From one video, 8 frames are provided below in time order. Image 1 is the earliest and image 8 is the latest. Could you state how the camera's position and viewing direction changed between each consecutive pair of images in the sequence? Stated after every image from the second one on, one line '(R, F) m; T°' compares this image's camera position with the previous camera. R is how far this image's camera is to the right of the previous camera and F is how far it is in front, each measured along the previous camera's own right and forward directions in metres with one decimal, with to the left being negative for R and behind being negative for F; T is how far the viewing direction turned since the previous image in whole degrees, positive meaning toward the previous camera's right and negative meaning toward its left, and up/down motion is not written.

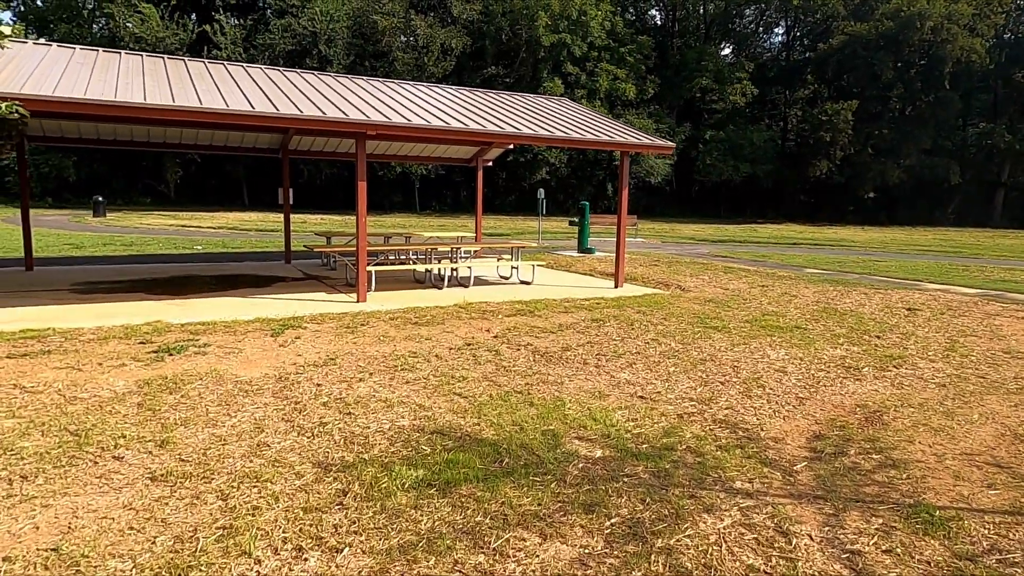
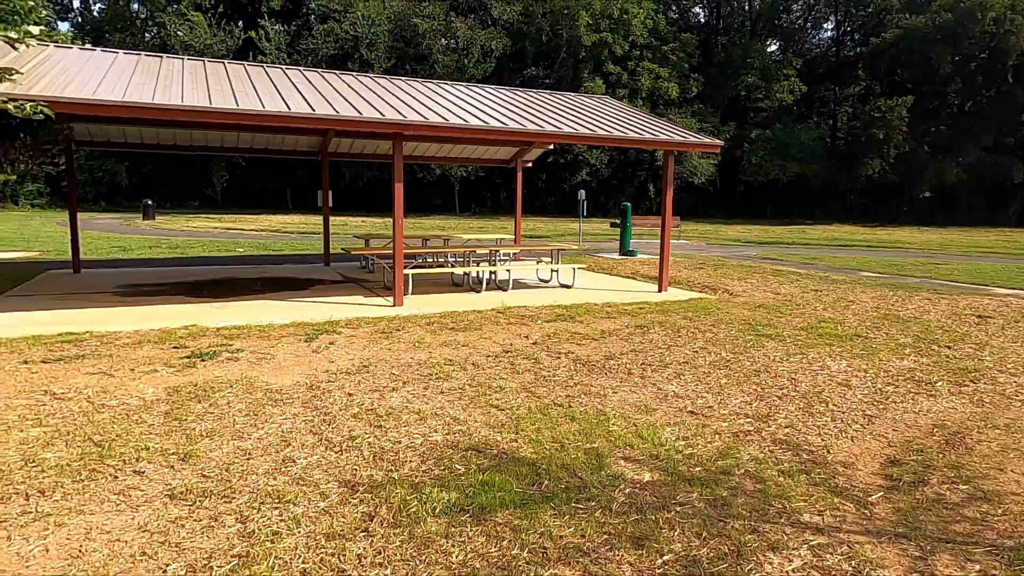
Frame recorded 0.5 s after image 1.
(0.0, +0.3) m; -3°
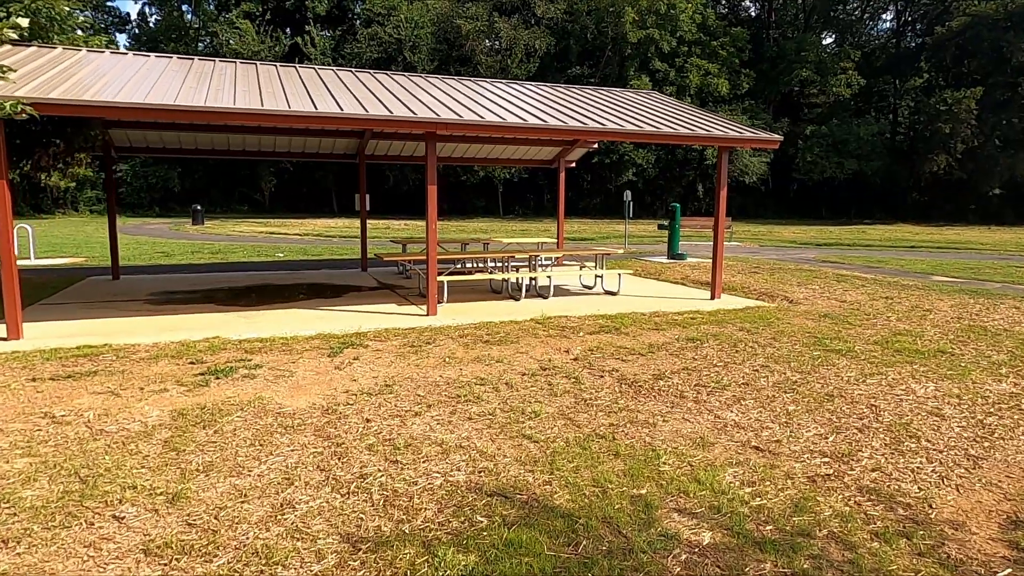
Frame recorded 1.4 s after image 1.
(+0.1, +0.5) m; -4°
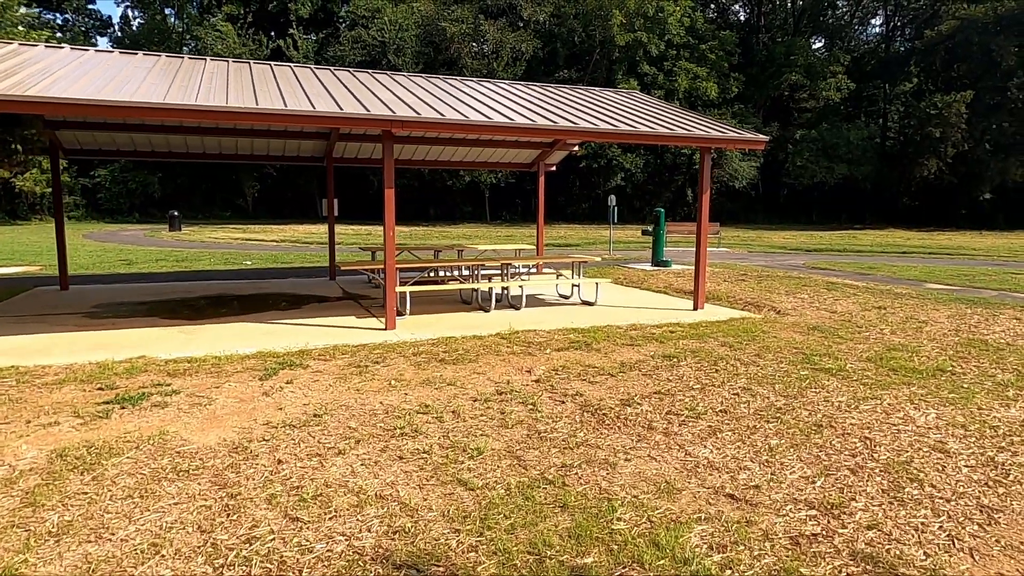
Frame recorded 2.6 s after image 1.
(+0.3, +0.6) m; +1°
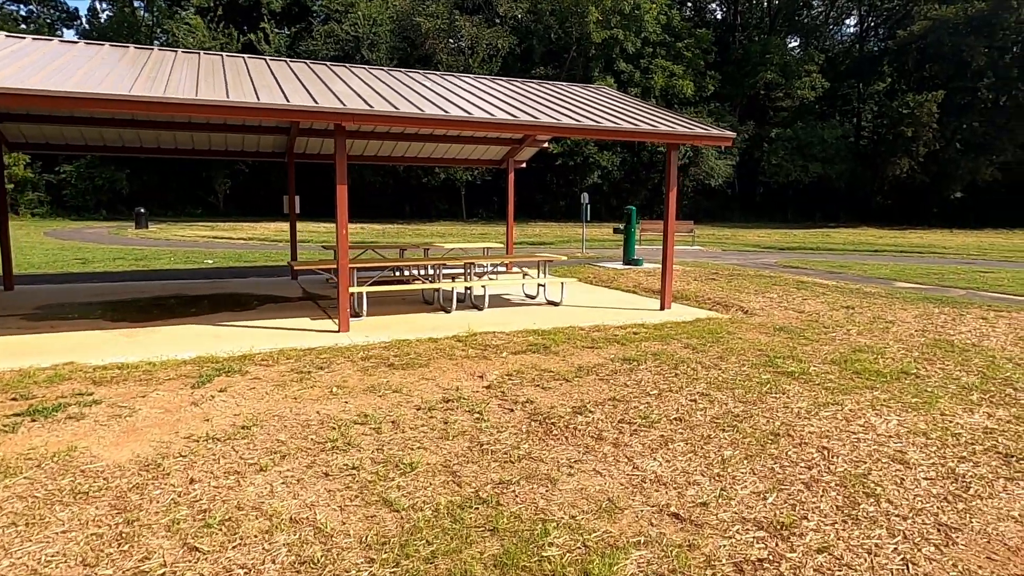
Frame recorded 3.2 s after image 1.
(+0.2, +0.2) m; +2°
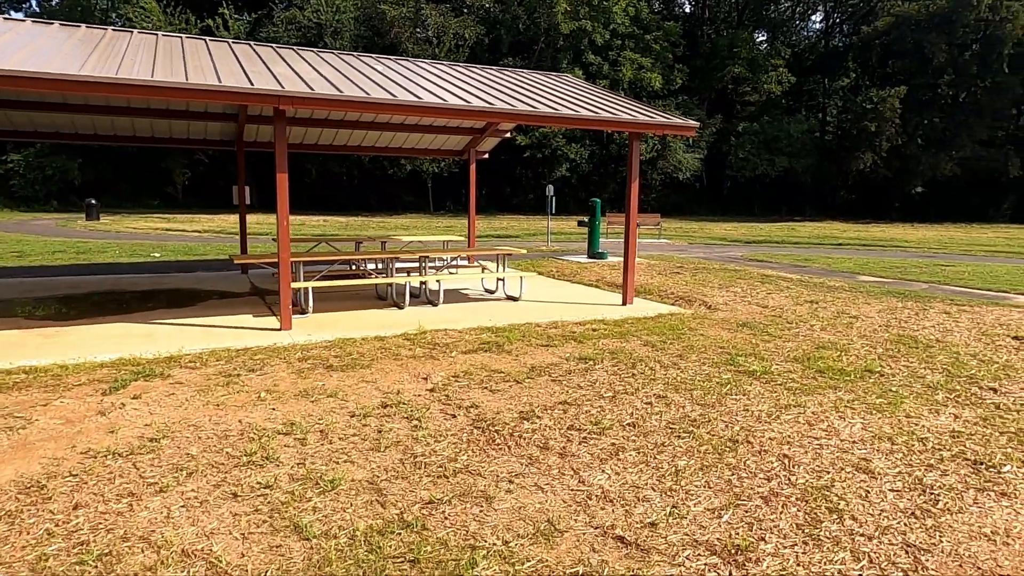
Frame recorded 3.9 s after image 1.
(+0.2, +0.3) m; +2°
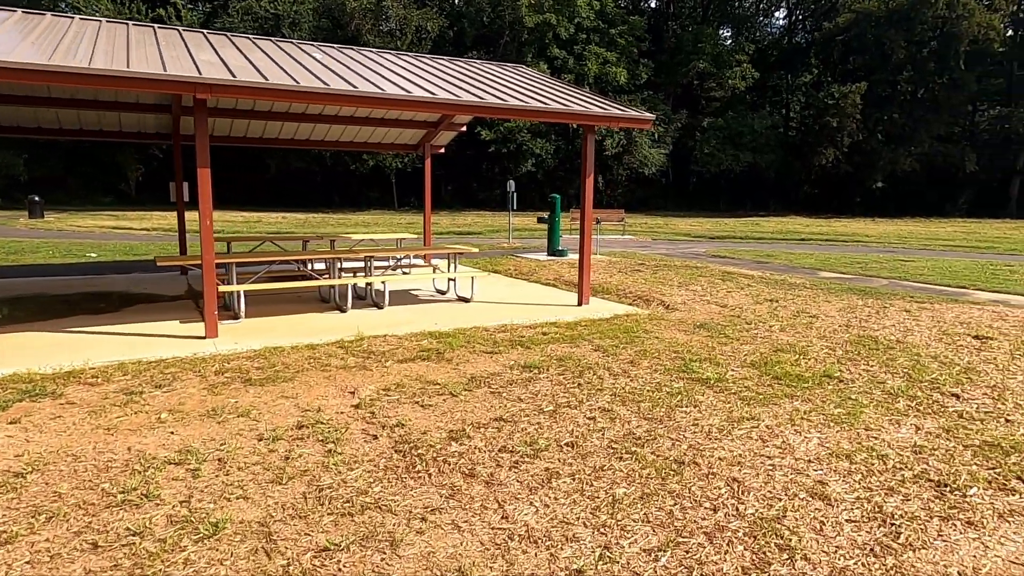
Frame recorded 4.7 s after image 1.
(+0.2, +0.4) m; +3°
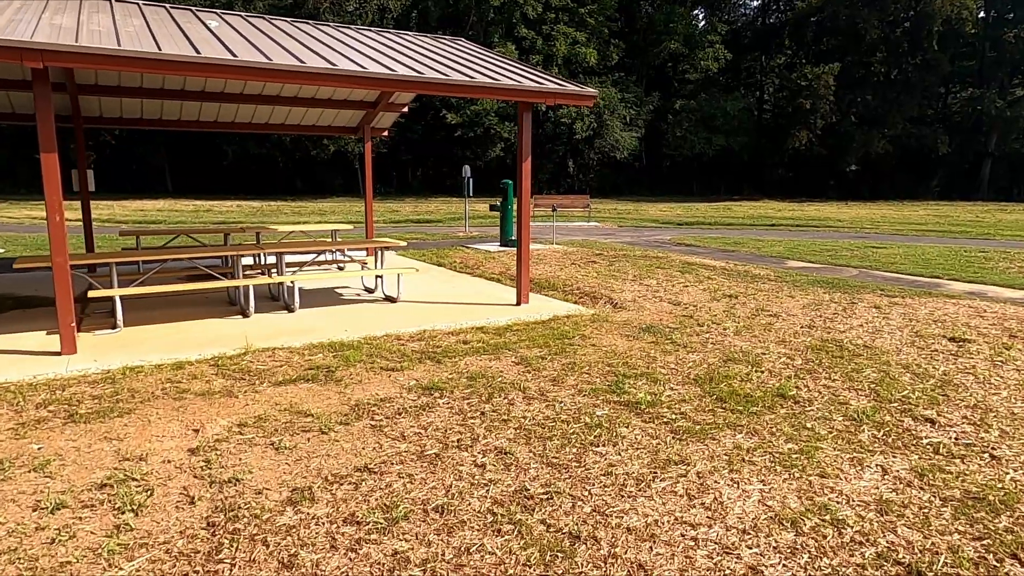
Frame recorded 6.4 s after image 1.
(+0.5, +0.8) m; +2°
